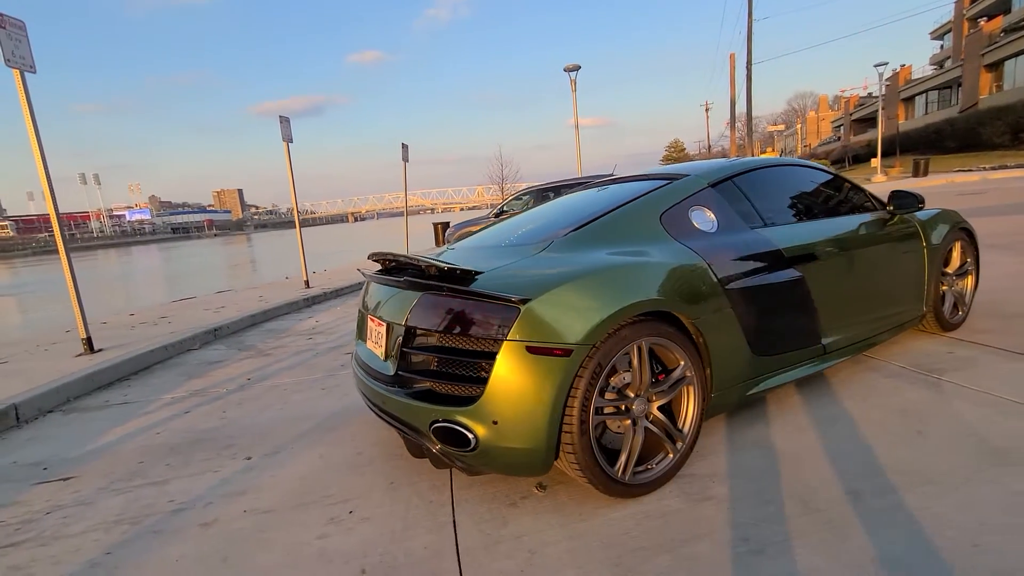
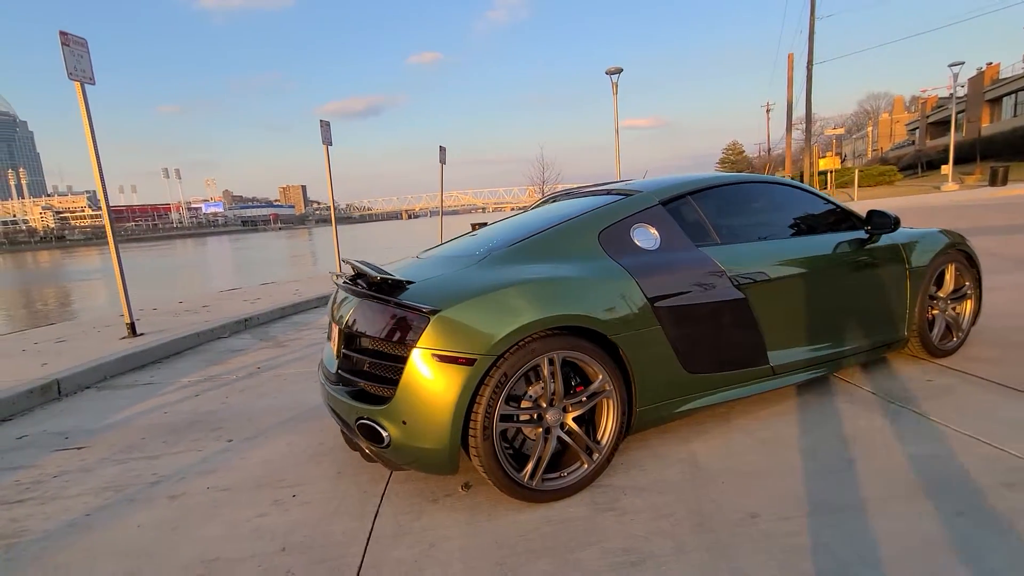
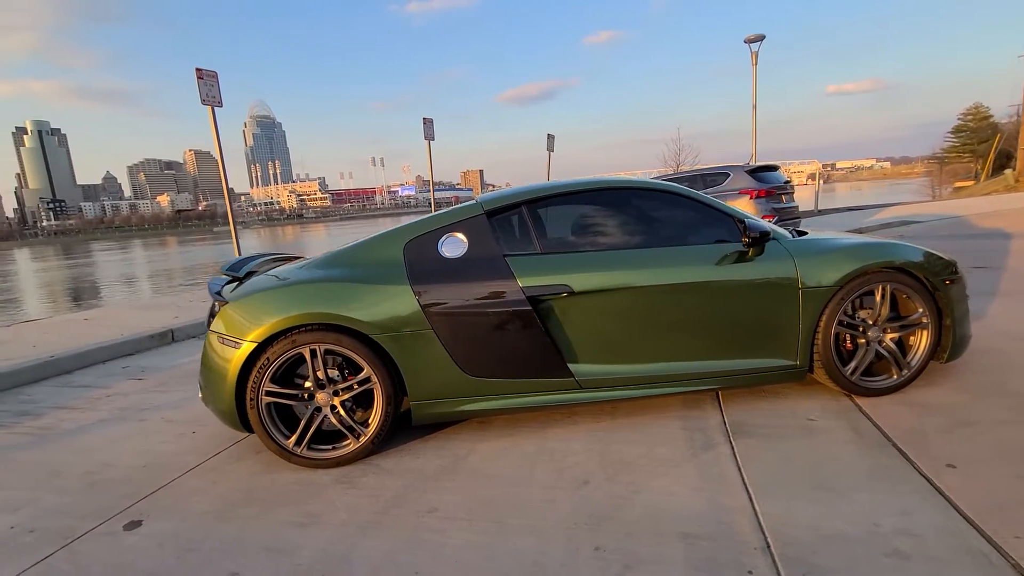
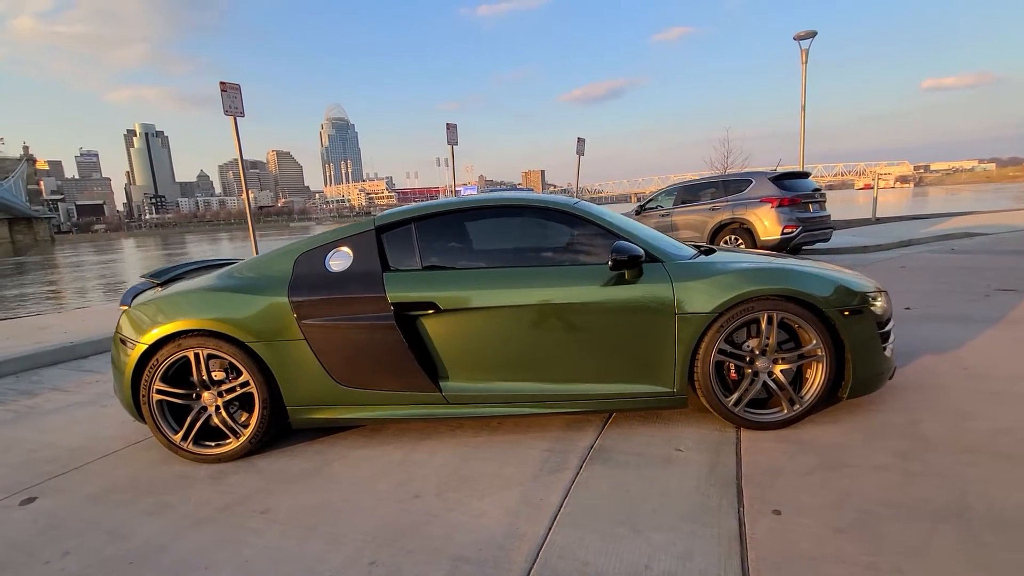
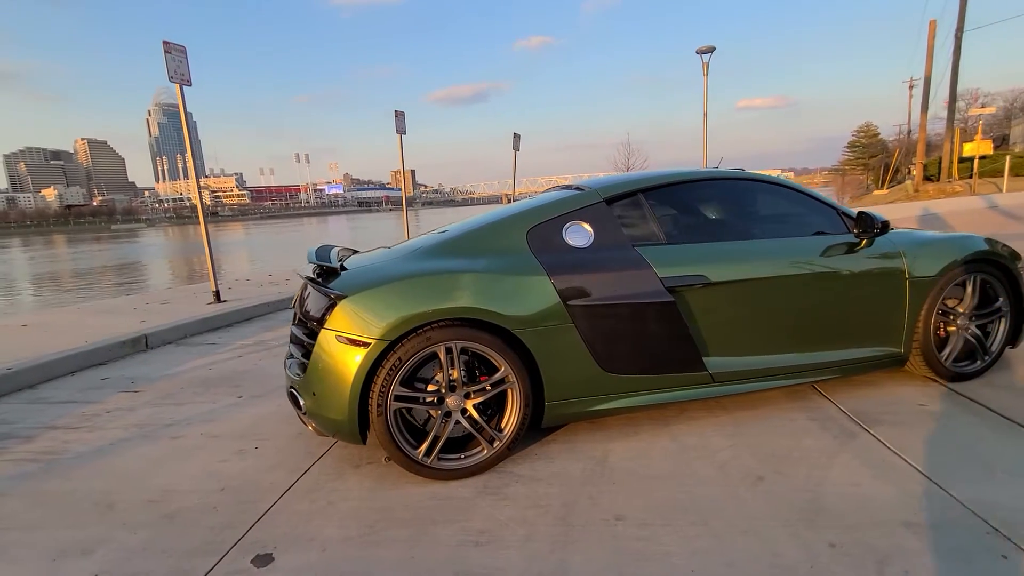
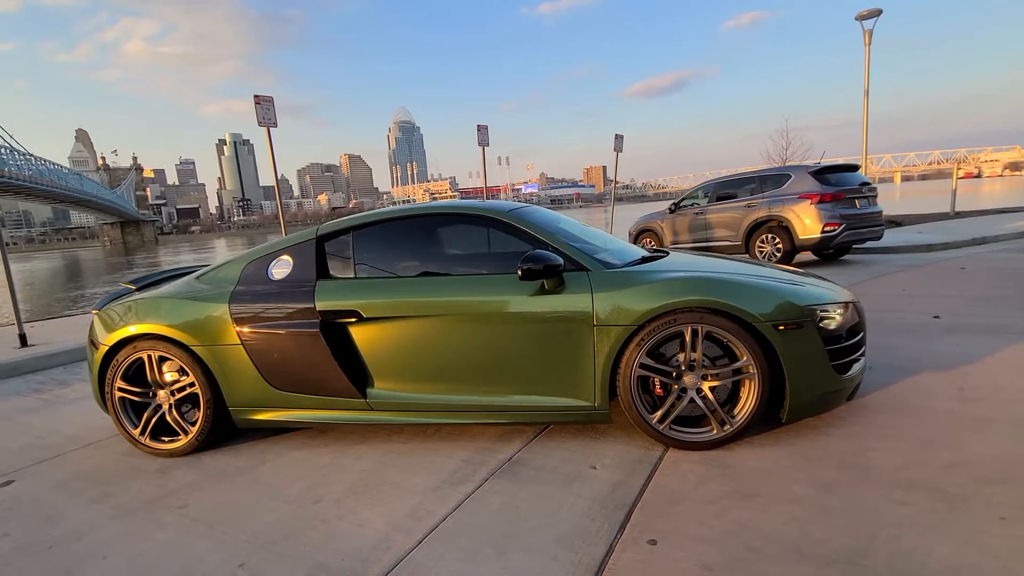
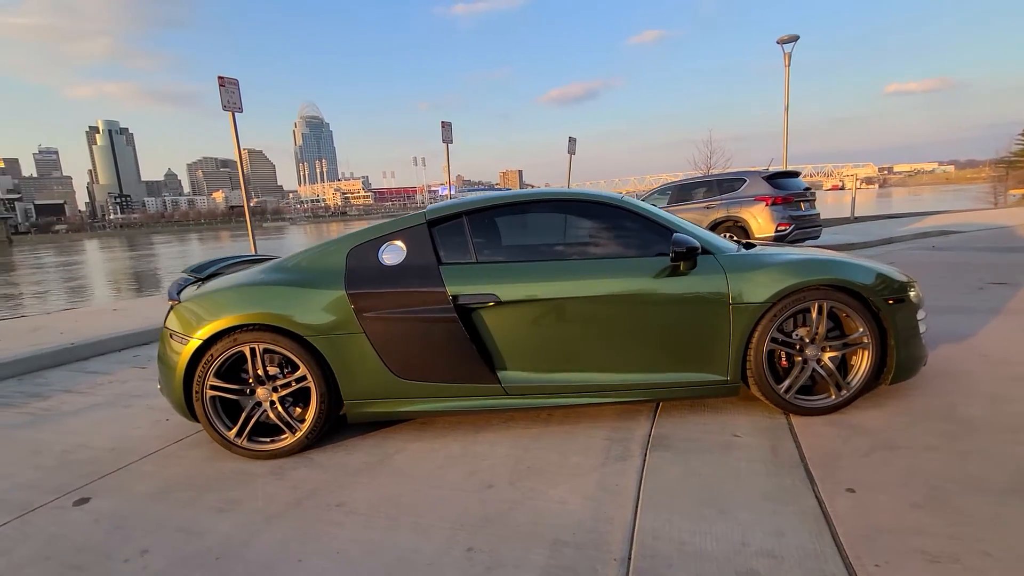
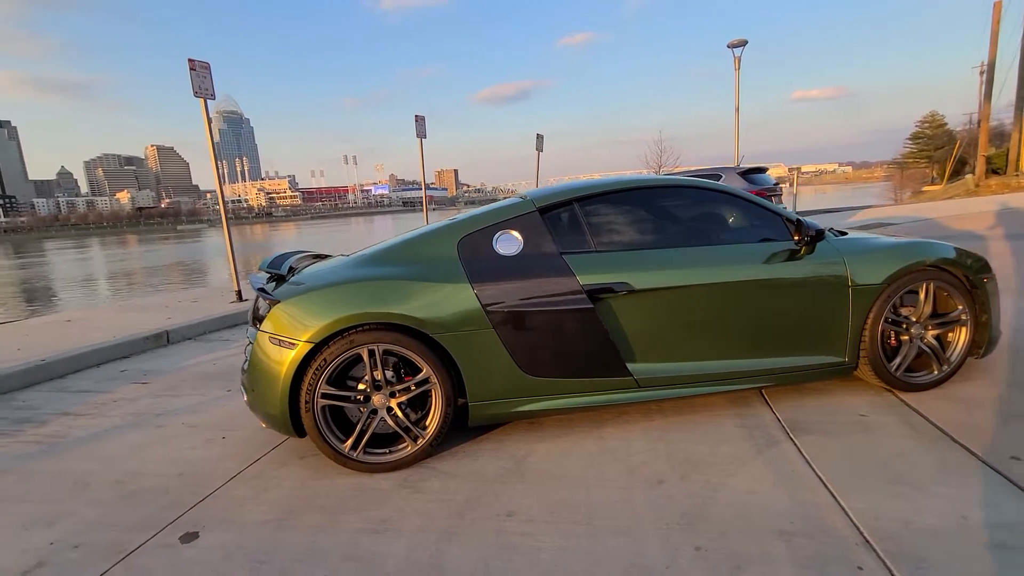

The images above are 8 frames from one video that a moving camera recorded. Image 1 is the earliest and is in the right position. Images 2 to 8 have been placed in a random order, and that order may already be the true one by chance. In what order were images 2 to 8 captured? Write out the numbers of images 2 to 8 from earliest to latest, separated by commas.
2, 5, 8, 3, 7, 4, 6
